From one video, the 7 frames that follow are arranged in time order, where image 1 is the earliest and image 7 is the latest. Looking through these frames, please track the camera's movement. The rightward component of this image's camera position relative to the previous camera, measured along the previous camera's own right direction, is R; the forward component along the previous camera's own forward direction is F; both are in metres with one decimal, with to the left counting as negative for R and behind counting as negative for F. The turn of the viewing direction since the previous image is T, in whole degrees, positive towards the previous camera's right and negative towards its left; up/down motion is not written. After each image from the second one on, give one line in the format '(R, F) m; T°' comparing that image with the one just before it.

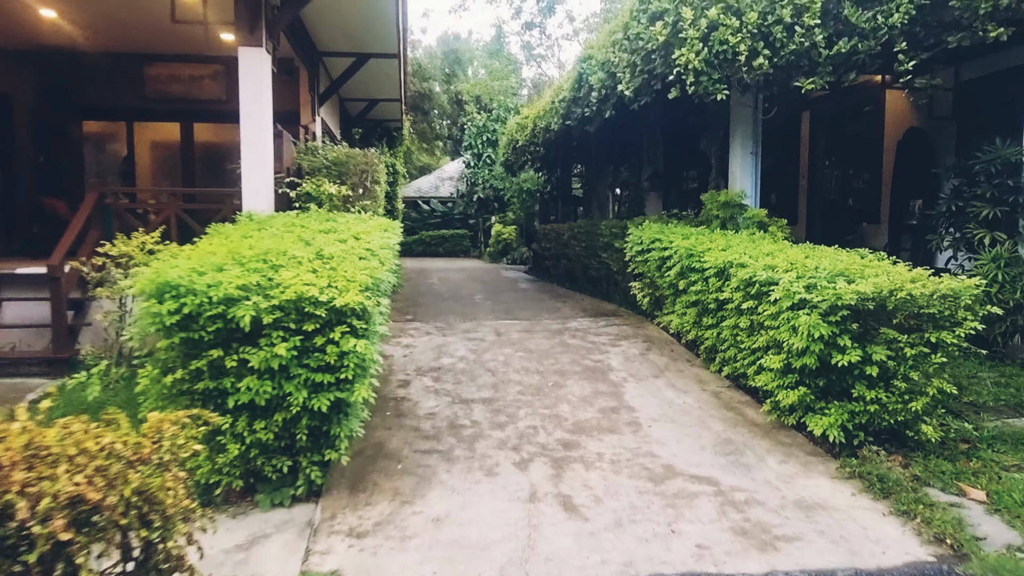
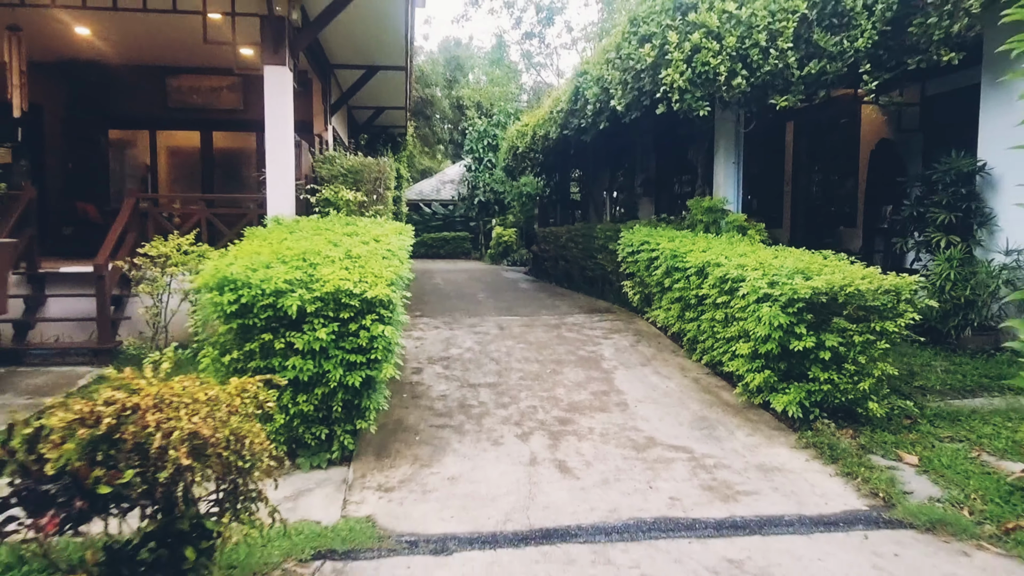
(0.0, -0.6) m; 0°
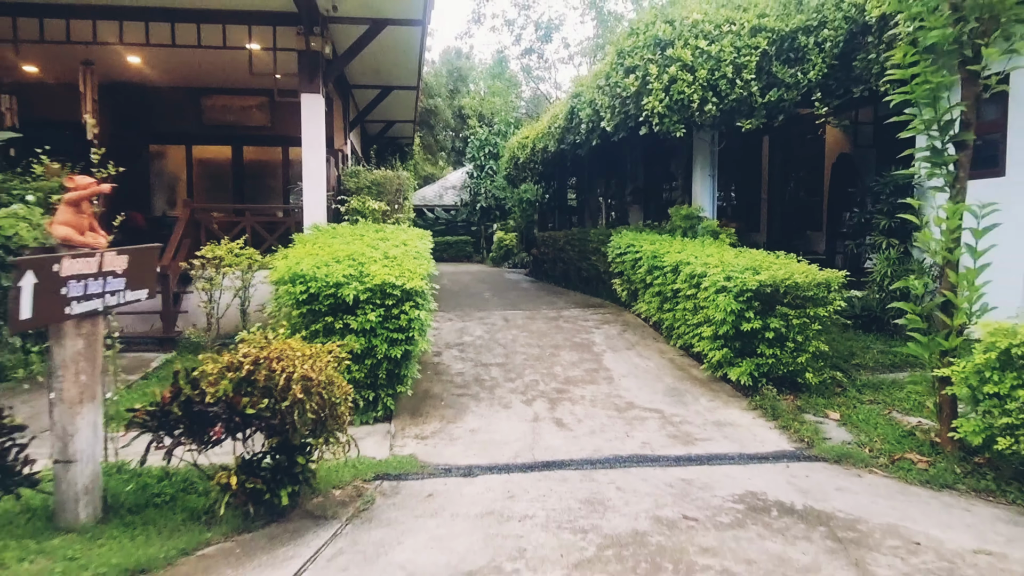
(0.0, -1.0) m; 0°
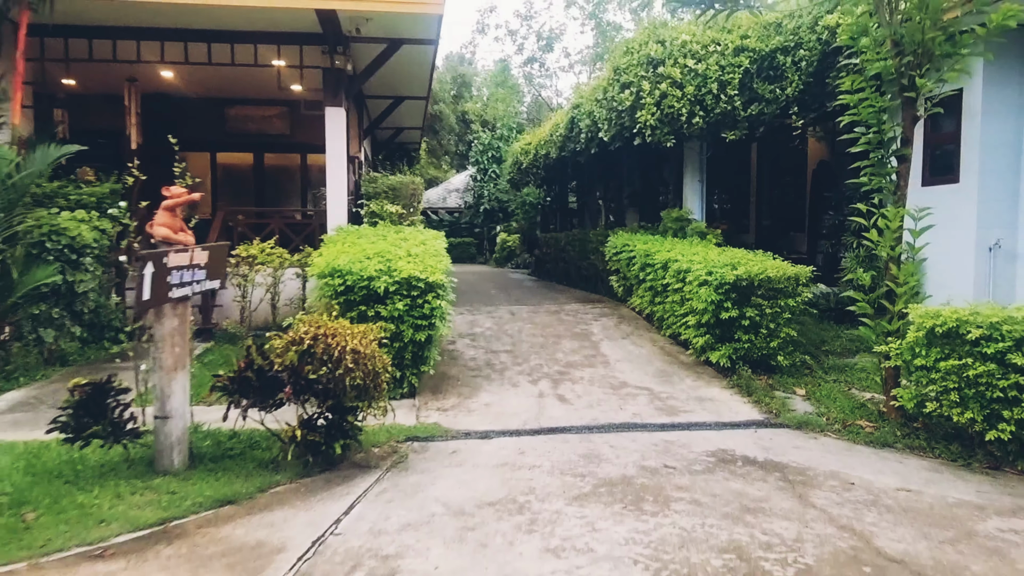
(-0.1, -0.7) m; 0°
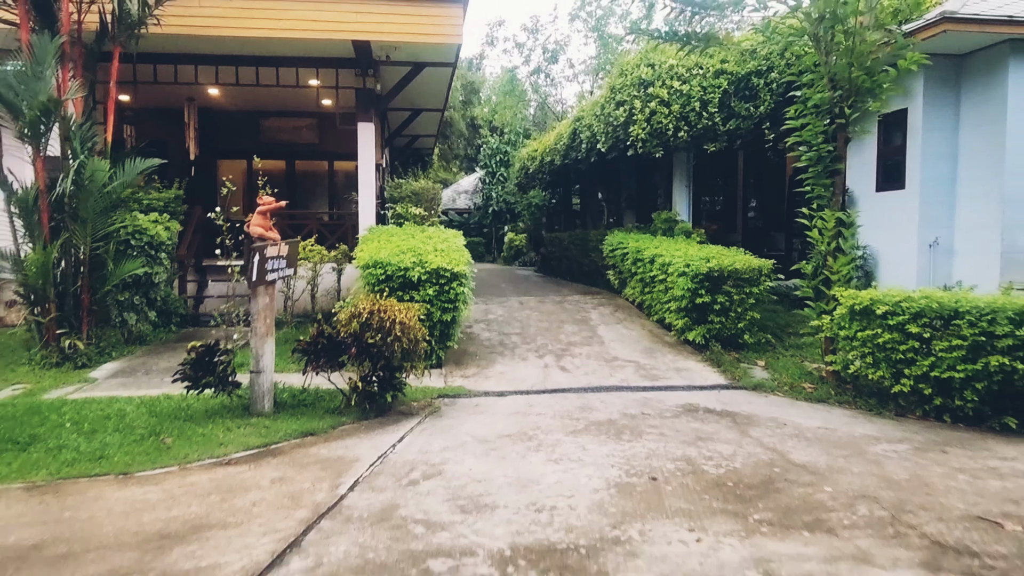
(0.0, -1.2) m; 0°
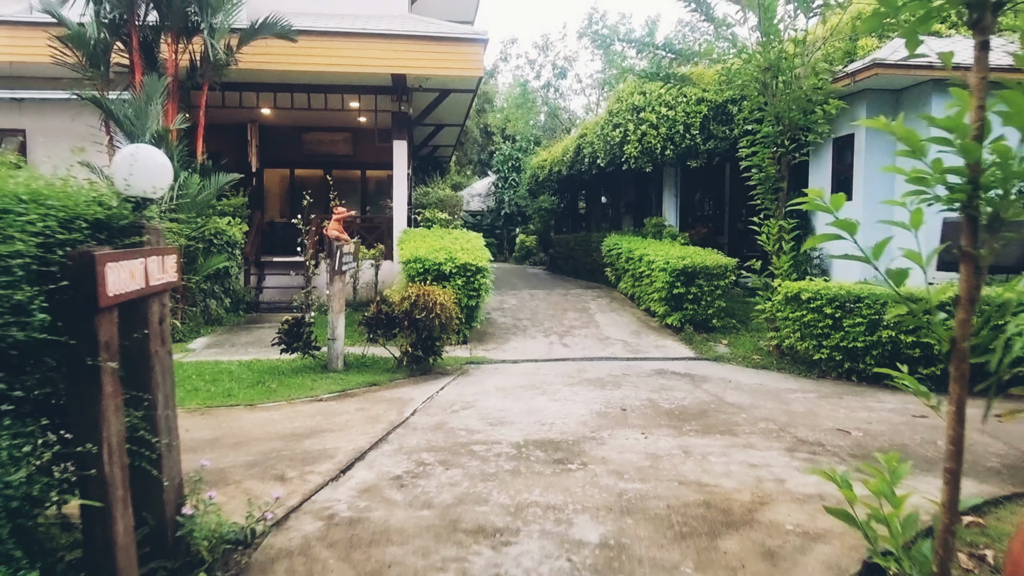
(0.0, -1.7) m; -1°
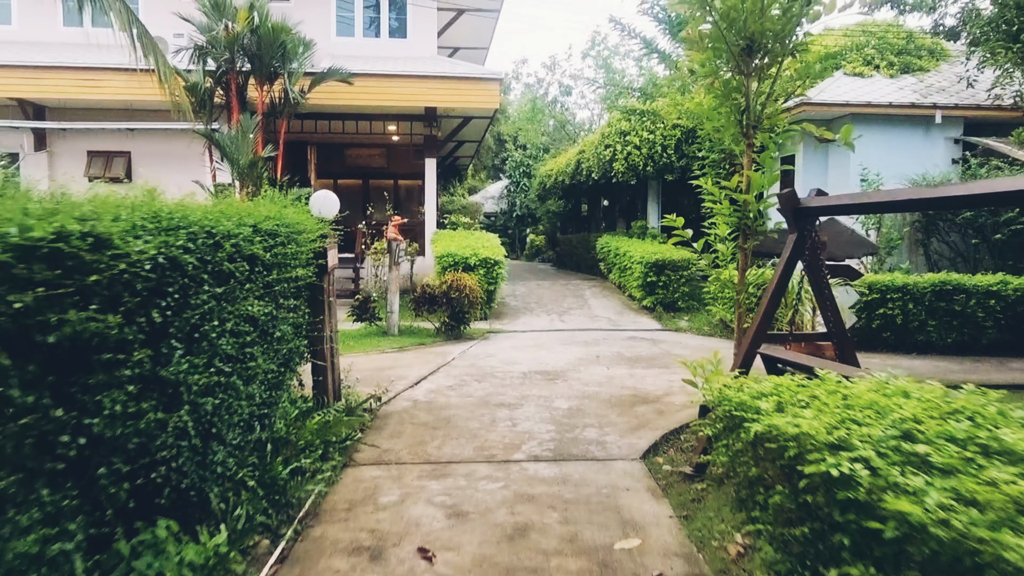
(0.0, -2.5) m; -1°
